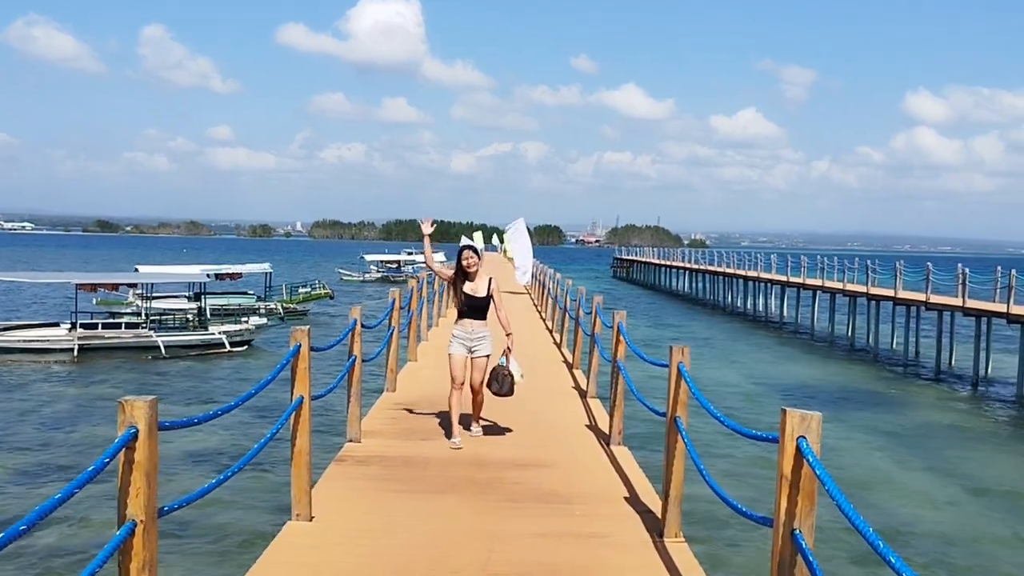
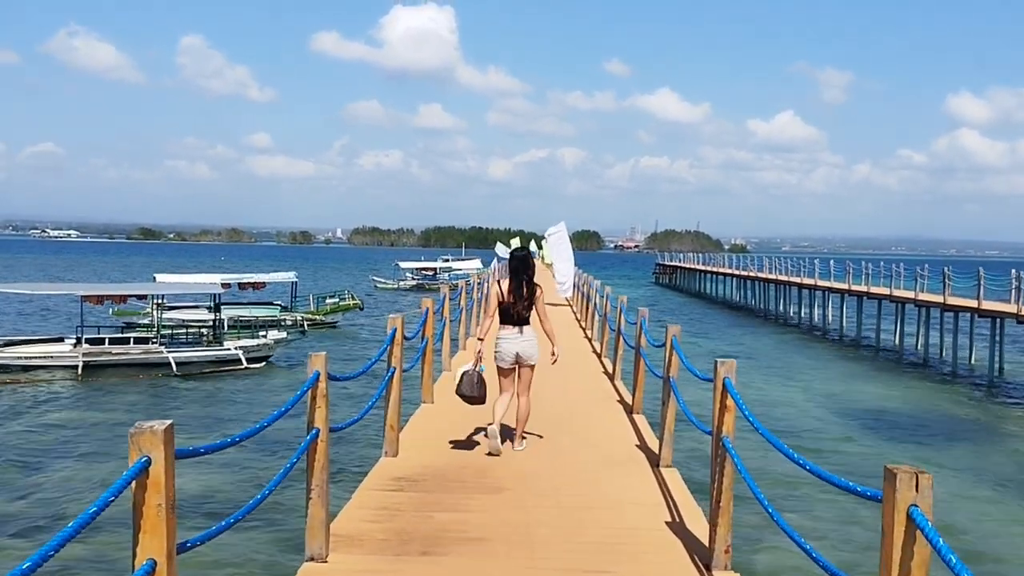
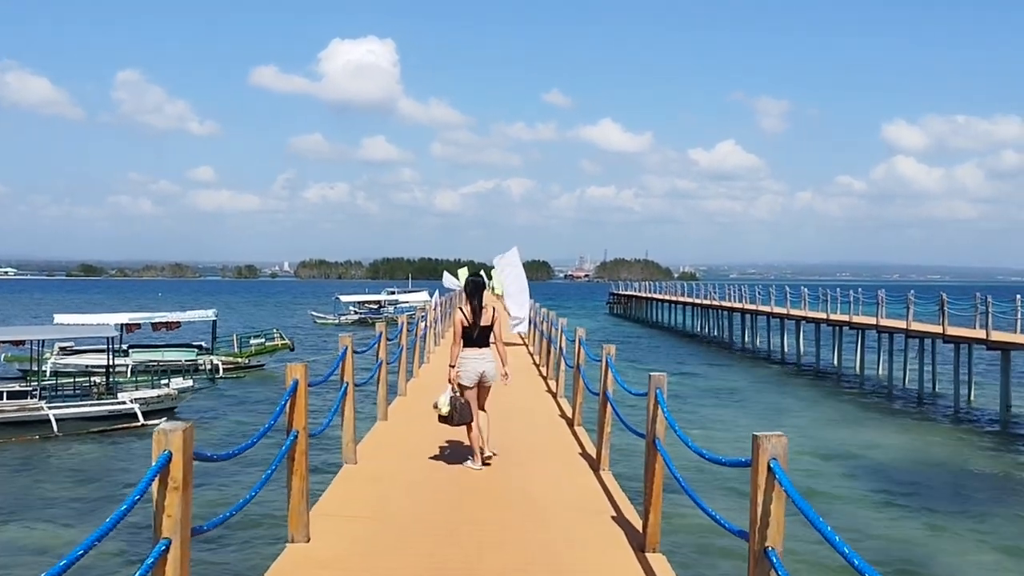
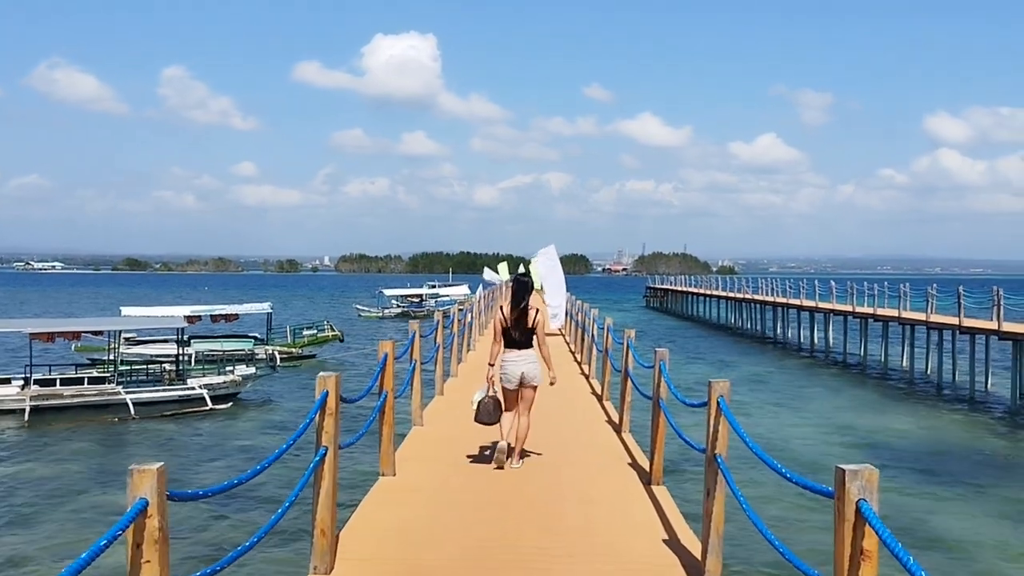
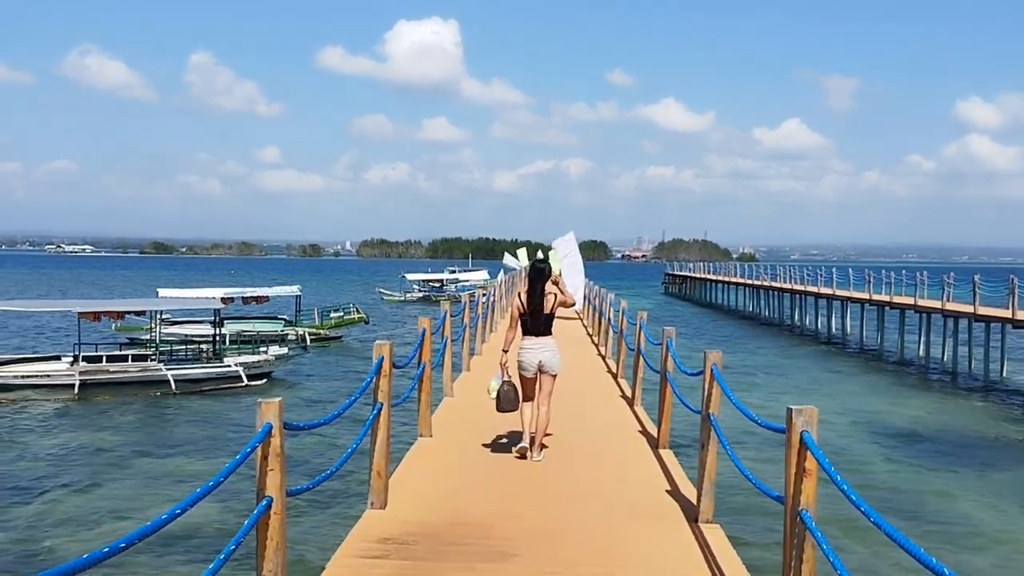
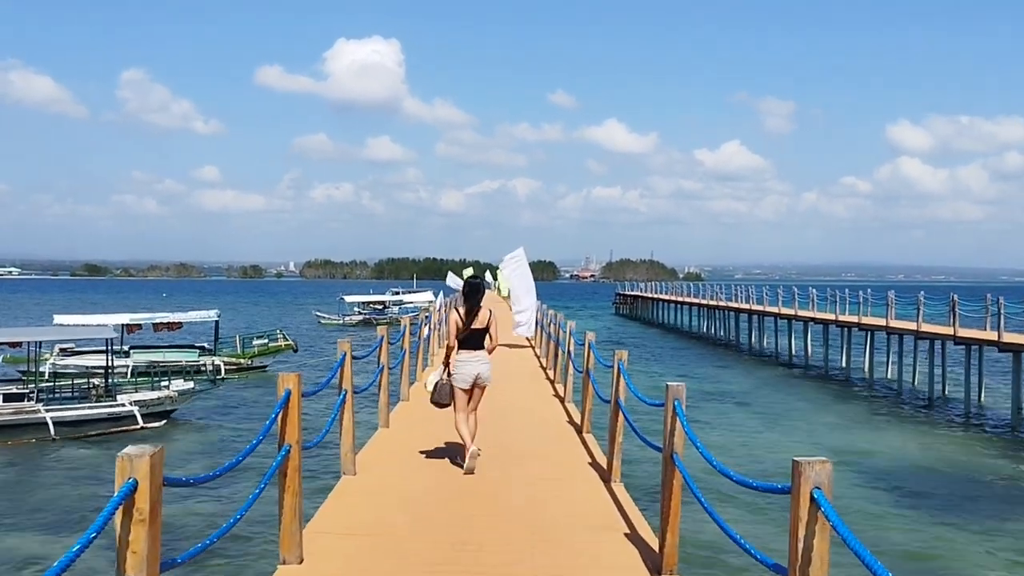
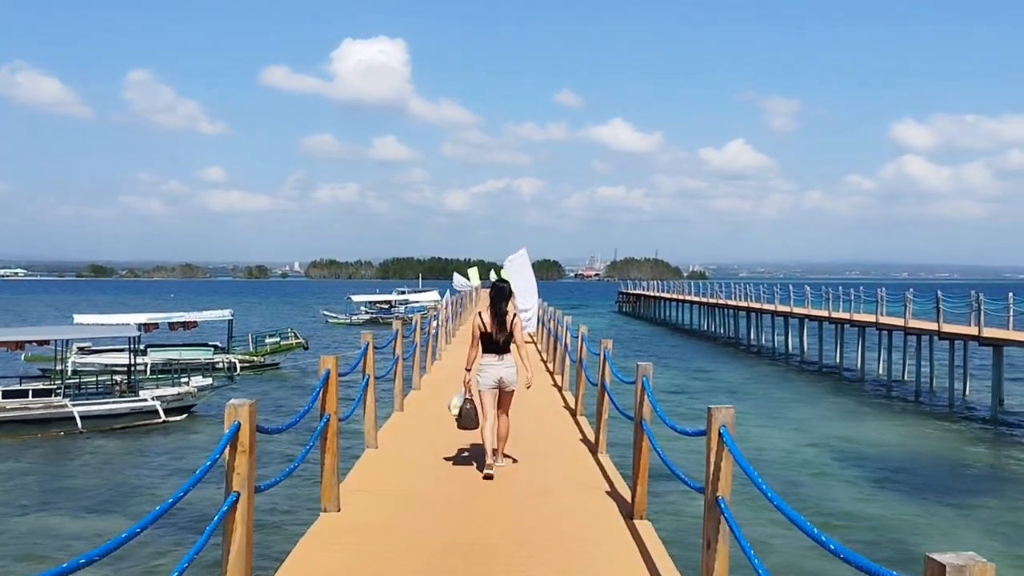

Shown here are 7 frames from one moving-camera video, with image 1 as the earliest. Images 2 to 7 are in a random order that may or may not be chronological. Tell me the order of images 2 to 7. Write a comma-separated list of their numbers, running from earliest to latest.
2, 5, 4, 7, 3, 6
